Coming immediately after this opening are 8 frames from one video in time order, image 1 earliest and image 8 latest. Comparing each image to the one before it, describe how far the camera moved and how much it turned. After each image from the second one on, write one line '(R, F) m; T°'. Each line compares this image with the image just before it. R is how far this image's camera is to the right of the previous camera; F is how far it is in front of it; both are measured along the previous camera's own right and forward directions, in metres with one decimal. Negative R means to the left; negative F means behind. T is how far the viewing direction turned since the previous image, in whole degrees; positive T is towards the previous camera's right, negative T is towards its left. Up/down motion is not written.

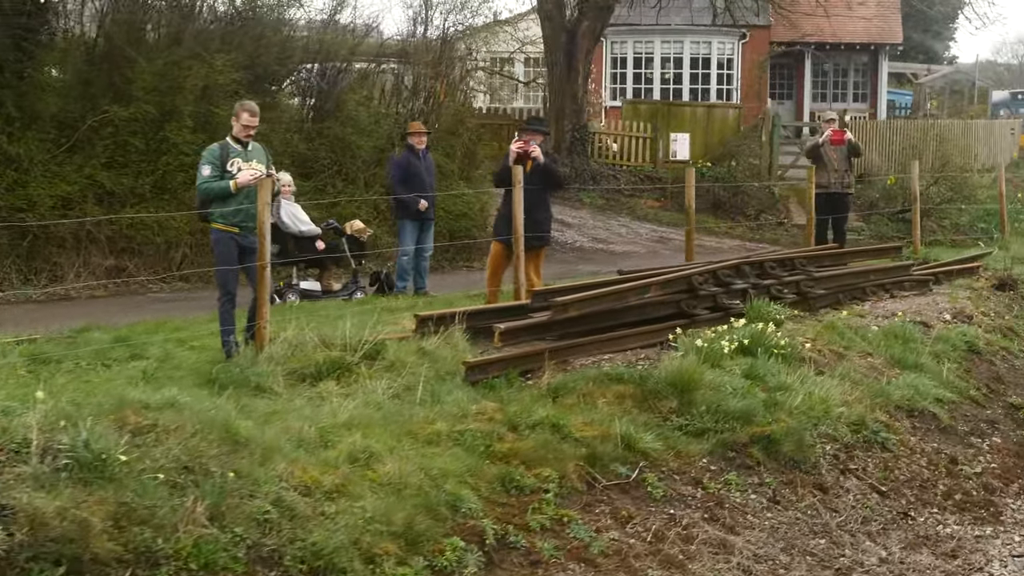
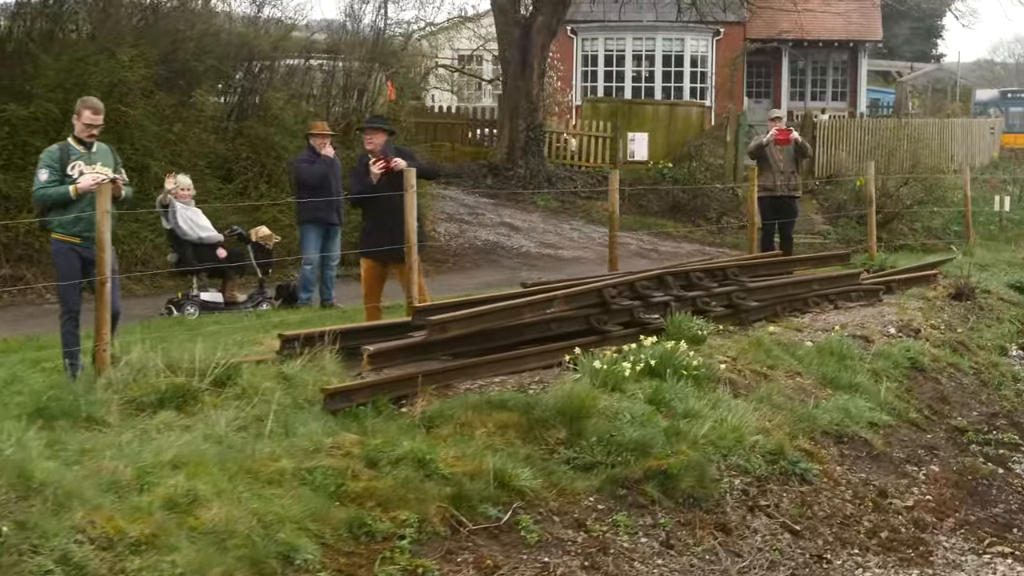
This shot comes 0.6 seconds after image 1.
(+0.6, +0.8) m; 0°
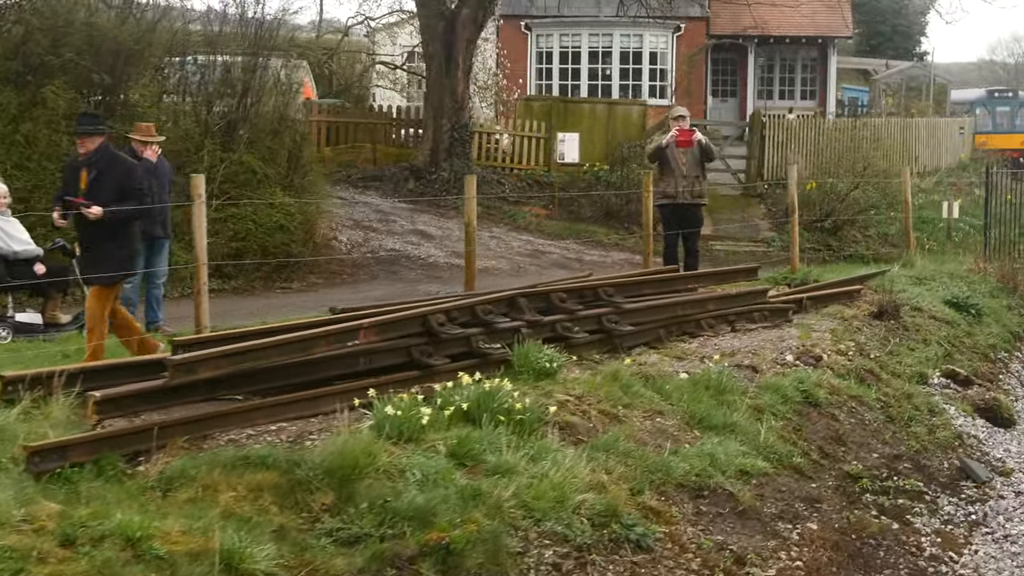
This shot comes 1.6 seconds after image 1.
(+1.0, +1.3) m; 0°
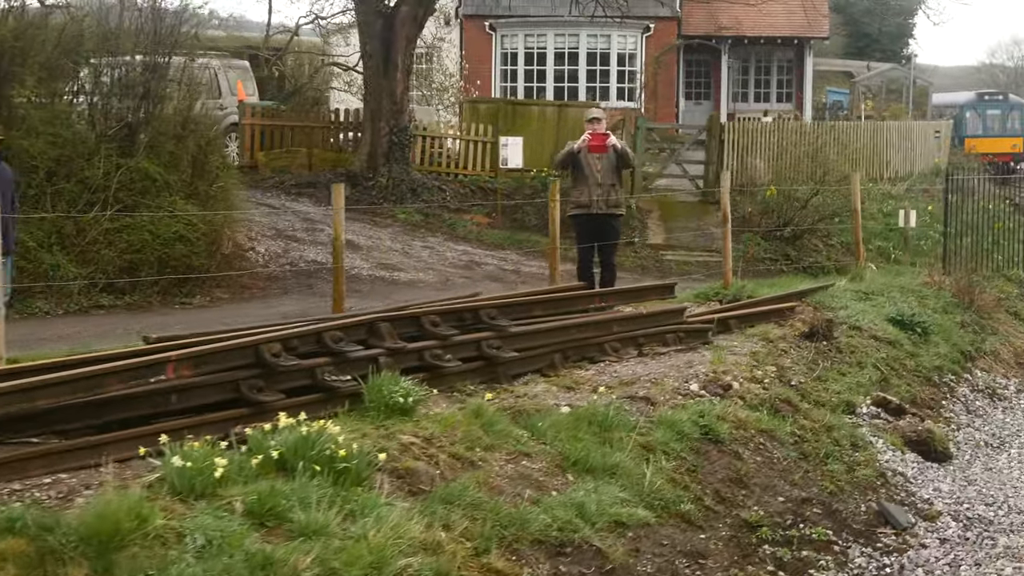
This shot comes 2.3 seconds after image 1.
(+0.7, +1.0) m; 0°
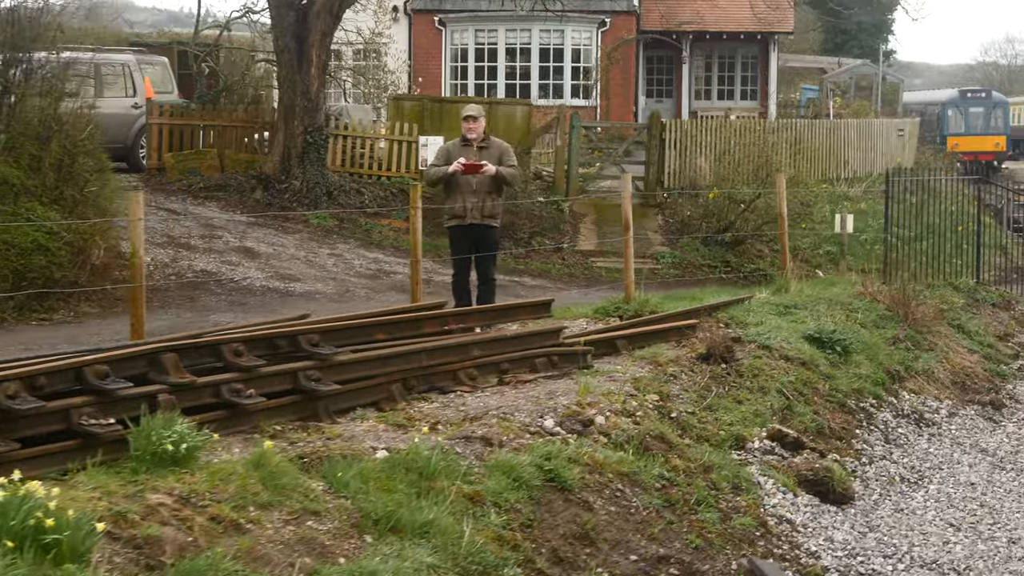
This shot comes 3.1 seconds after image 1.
(+0.8, +1.1) m; 0°
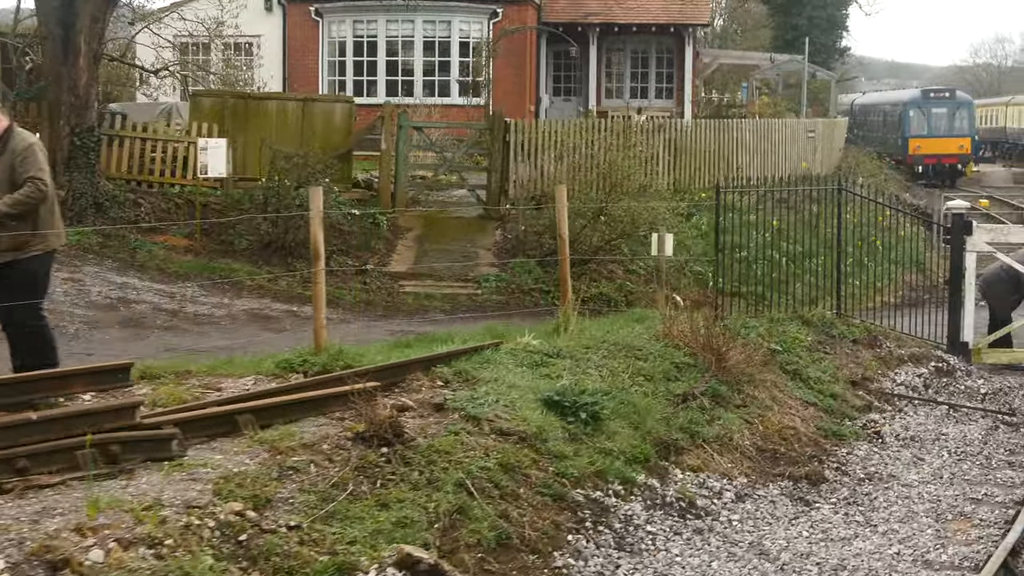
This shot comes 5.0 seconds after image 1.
(+1.8, +2.5) m; 0°
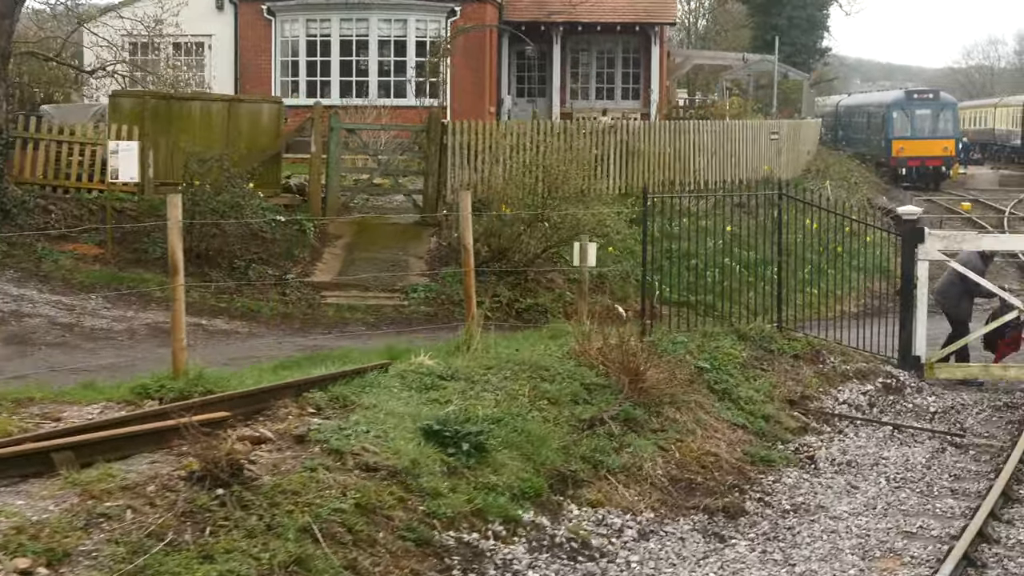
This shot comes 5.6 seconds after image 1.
(+0.6, +0.8) m; 0°
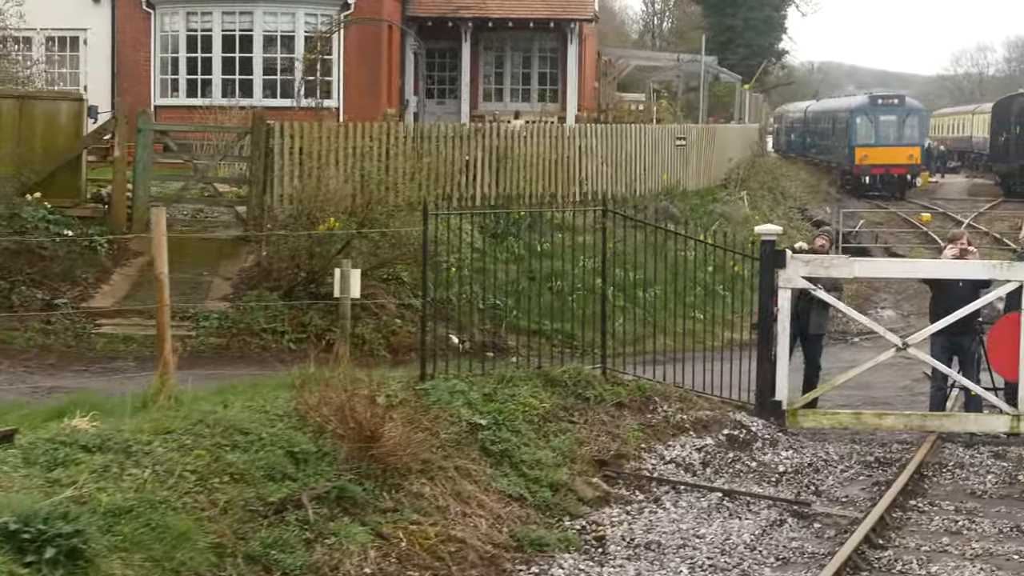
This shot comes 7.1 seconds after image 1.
(+1.4, +1.8) m; 0°
